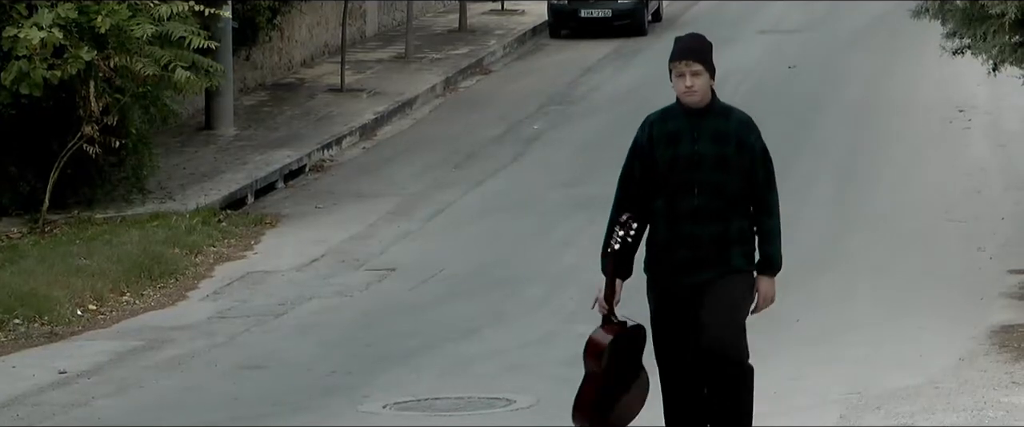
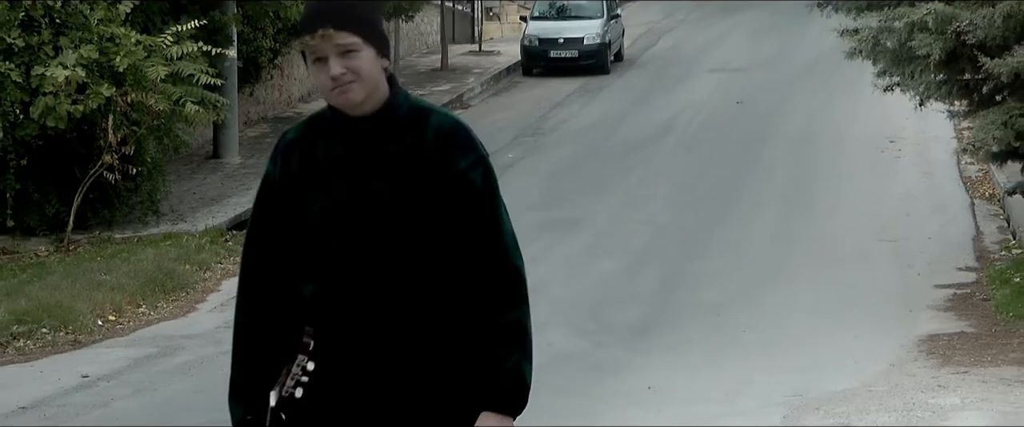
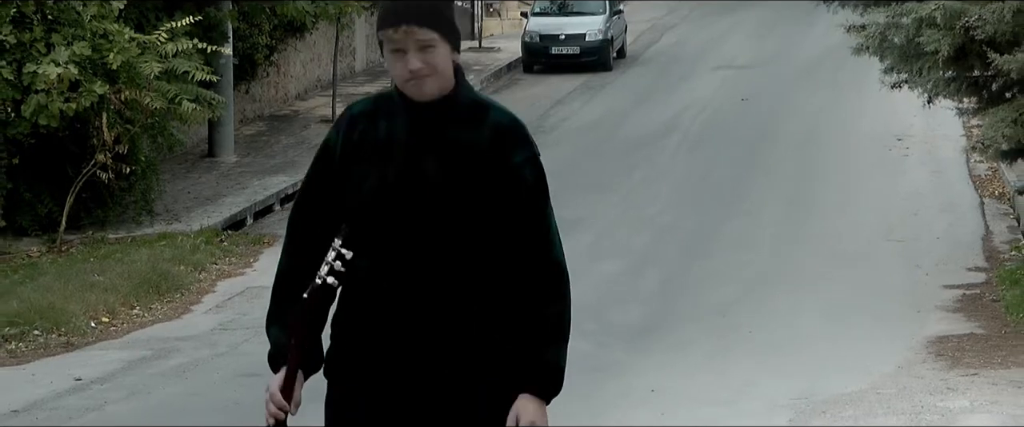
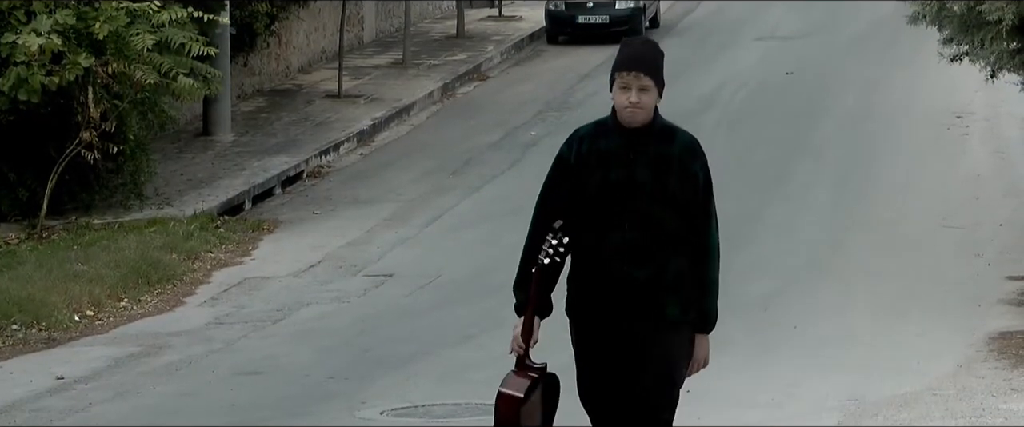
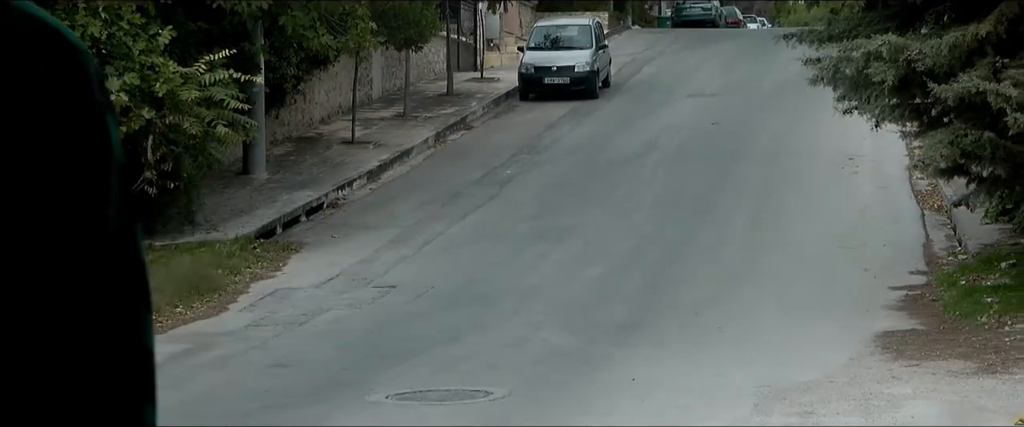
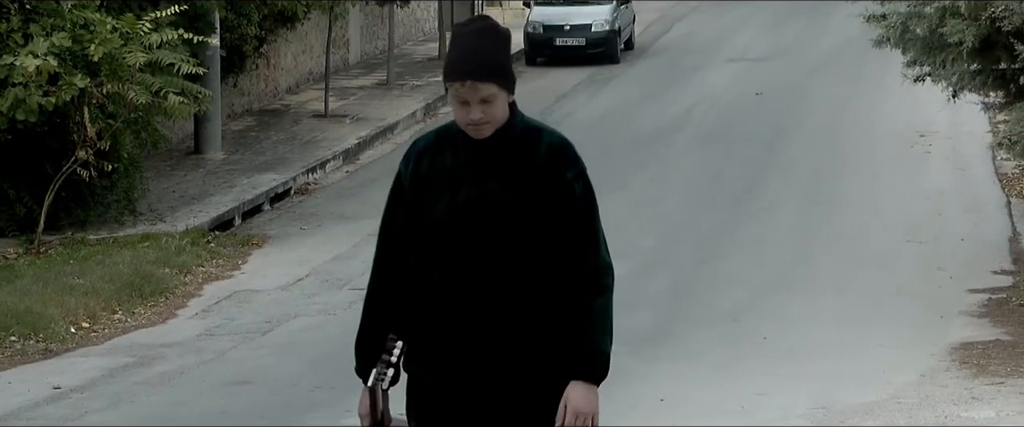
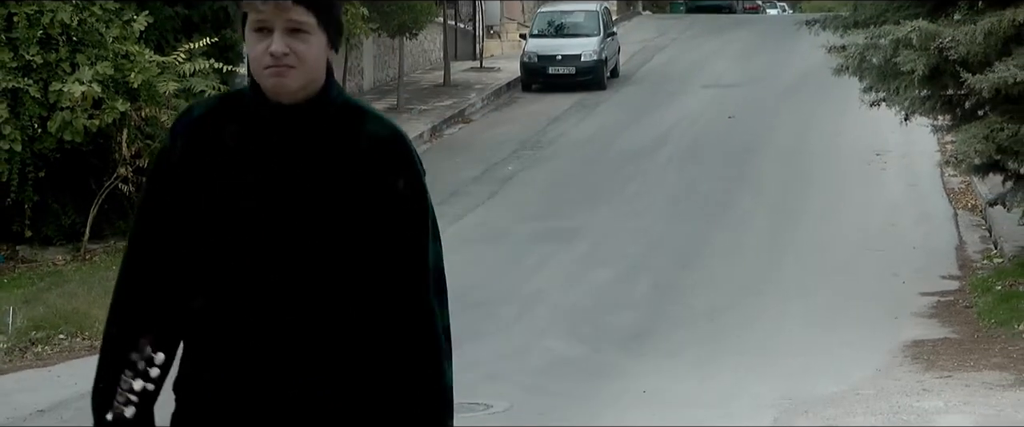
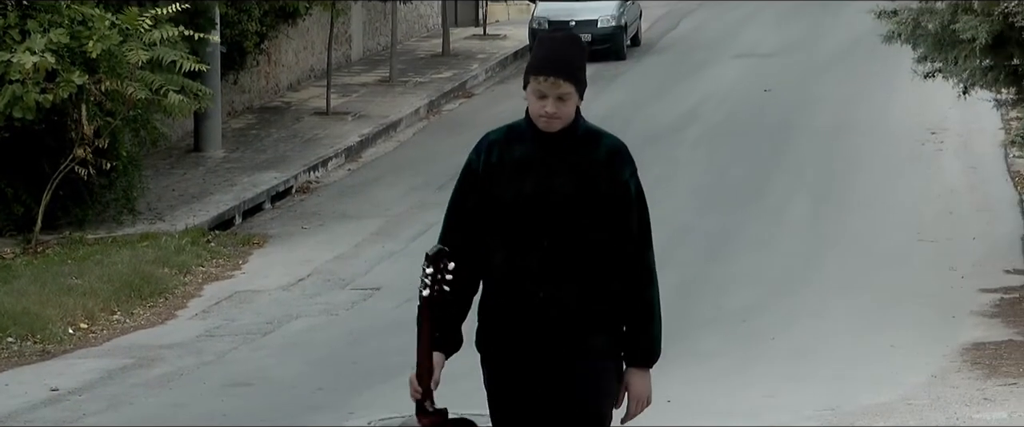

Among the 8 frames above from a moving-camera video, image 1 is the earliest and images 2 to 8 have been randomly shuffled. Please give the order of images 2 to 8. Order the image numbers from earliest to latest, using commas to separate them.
4, 8, 6, 3, 2, 7, 5
